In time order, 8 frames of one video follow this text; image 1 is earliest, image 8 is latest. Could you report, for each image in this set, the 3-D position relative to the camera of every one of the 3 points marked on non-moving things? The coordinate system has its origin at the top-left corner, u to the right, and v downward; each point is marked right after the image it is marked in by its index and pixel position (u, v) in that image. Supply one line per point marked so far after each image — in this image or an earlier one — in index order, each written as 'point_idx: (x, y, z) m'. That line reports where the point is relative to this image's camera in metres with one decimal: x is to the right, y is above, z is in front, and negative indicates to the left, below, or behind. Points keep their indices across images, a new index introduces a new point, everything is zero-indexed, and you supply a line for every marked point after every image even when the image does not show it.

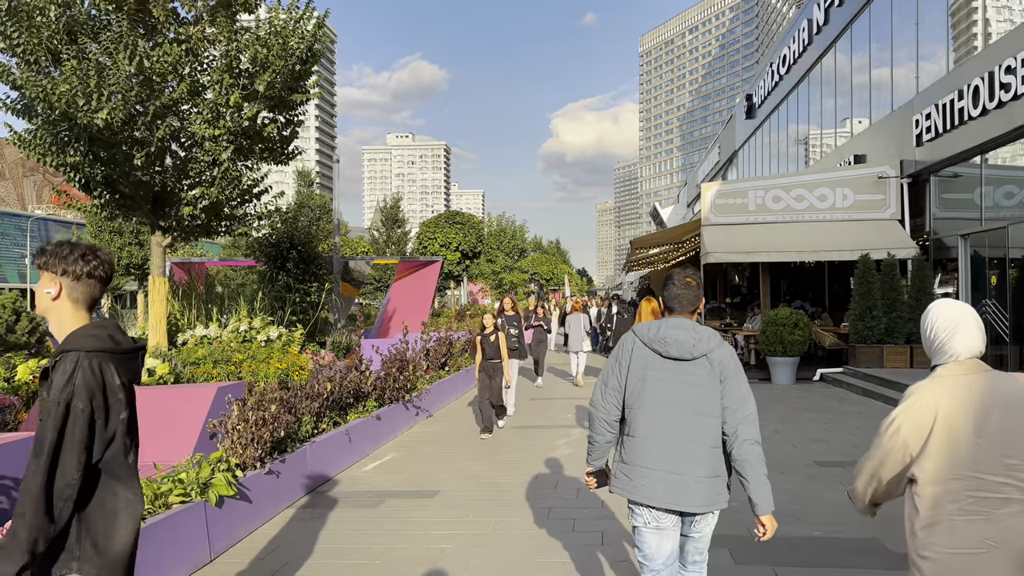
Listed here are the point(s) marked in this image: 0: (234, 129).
0: (-3.1, +1.8, +8.0) m
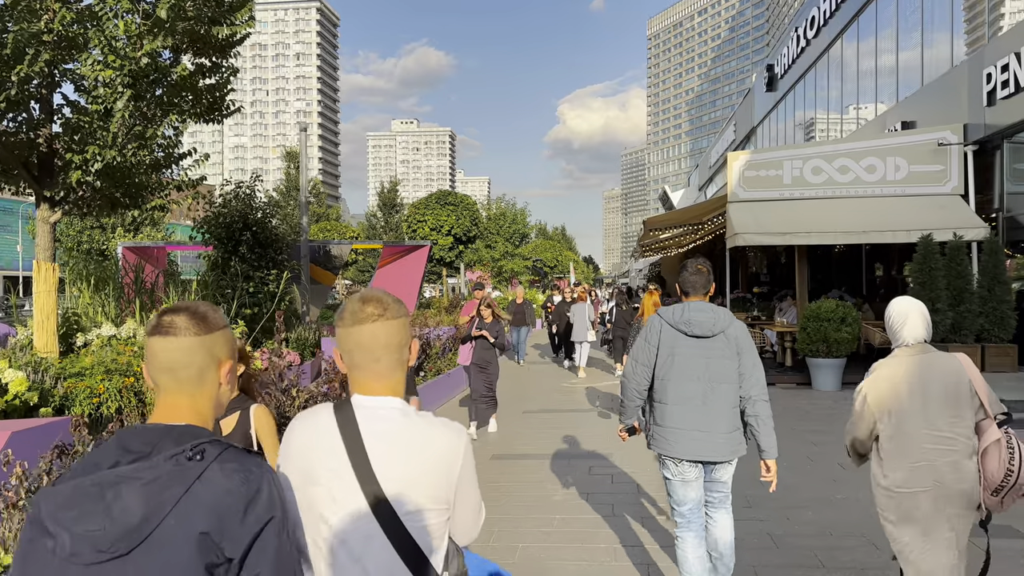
0: (-3.3, +1.9, +6.2) m
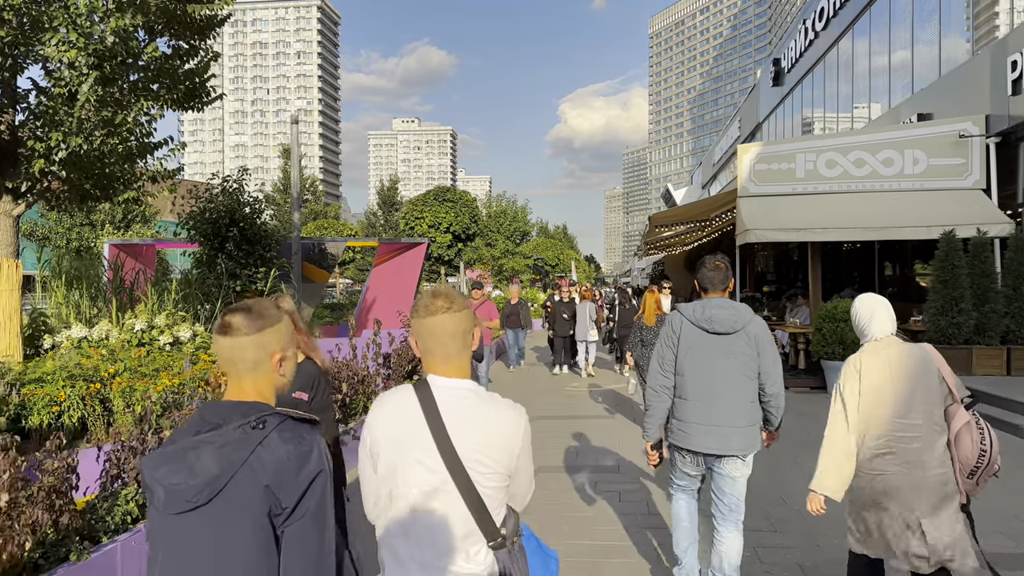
0: (-3.3, +1.9, +5.7) m
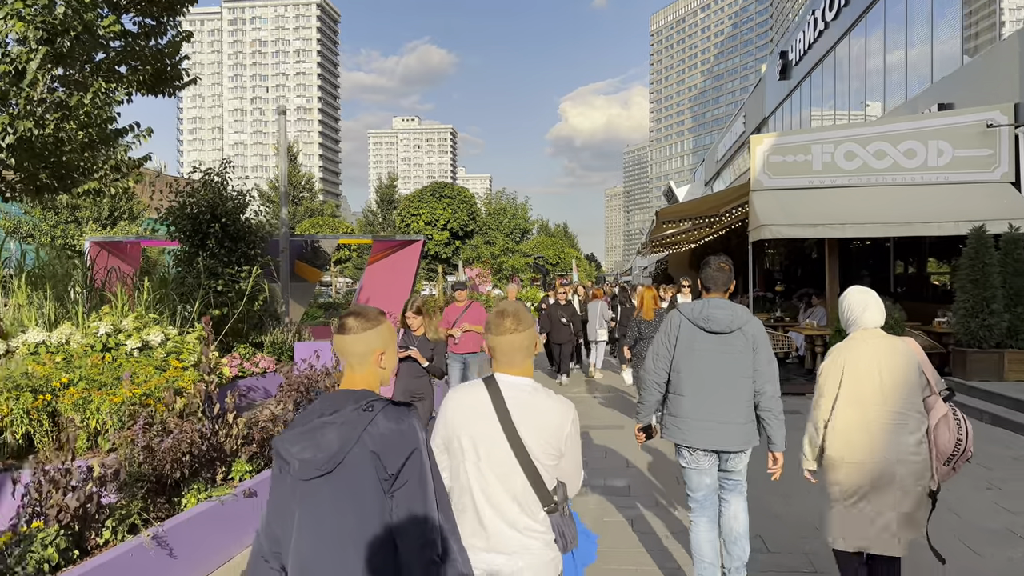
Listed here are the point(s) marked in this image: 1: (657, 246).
0: (-3.3, +1.9, +5.1) m
1: (+3.0, +0.9, +14.8) m
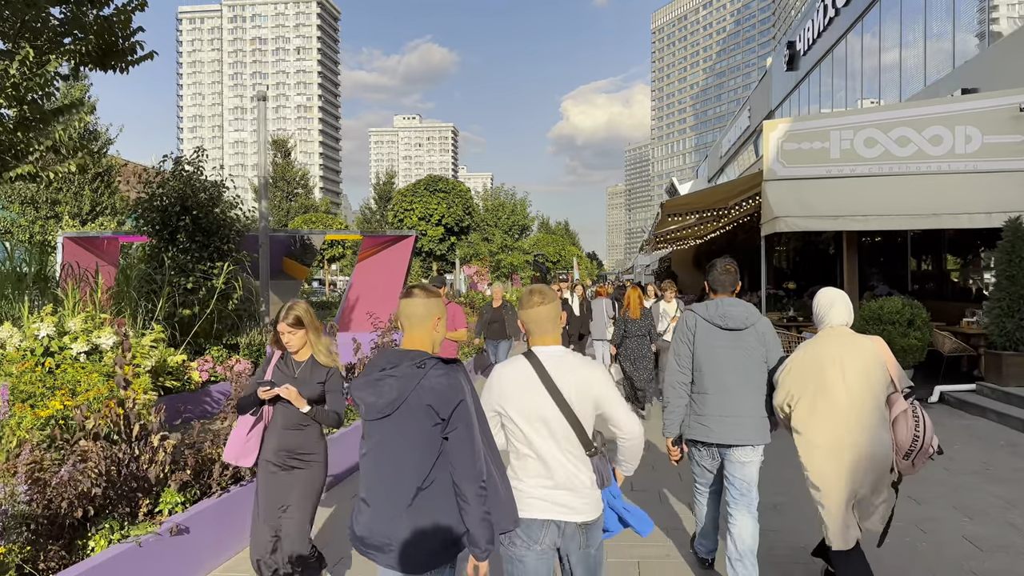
0: (-3.4, +1.9, +4.5) m
1: (+3.0, +0.9, +14.2) m
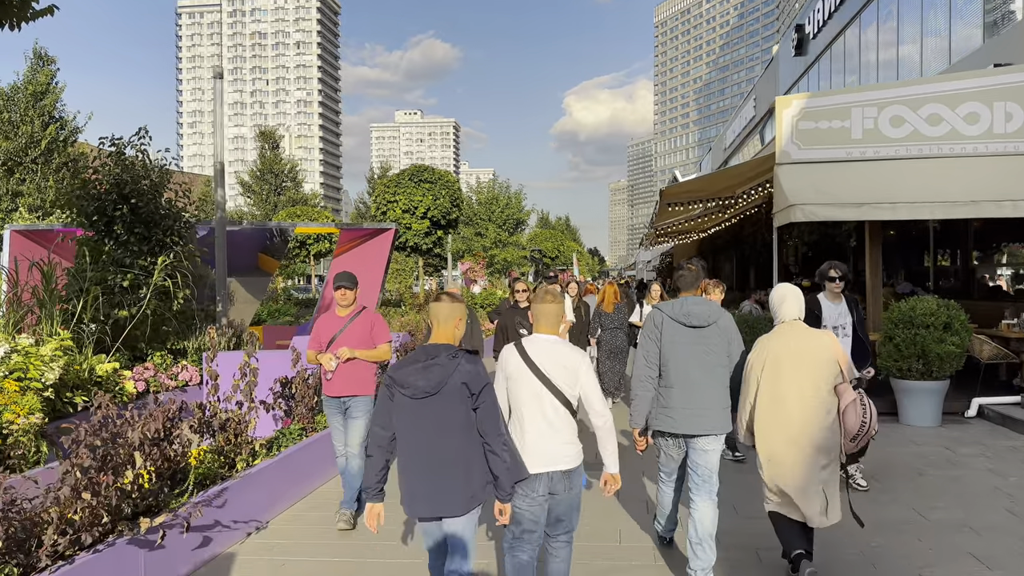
0: (-3.6, +1.9, +3.5) m
1: (+2.8, +1.0, +13.2) m
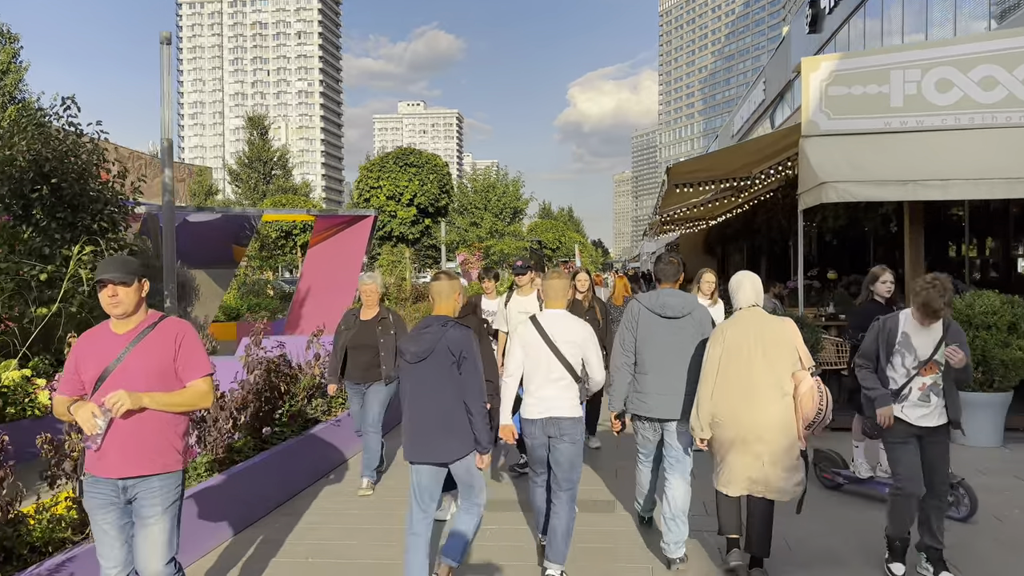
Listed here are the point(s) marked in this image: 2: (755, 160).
0: (-3.8, +1.9, +2.4) m
1: (+2.6, +1.1, +12.1) m
2: (+2.5, +1.4, +7.4) m
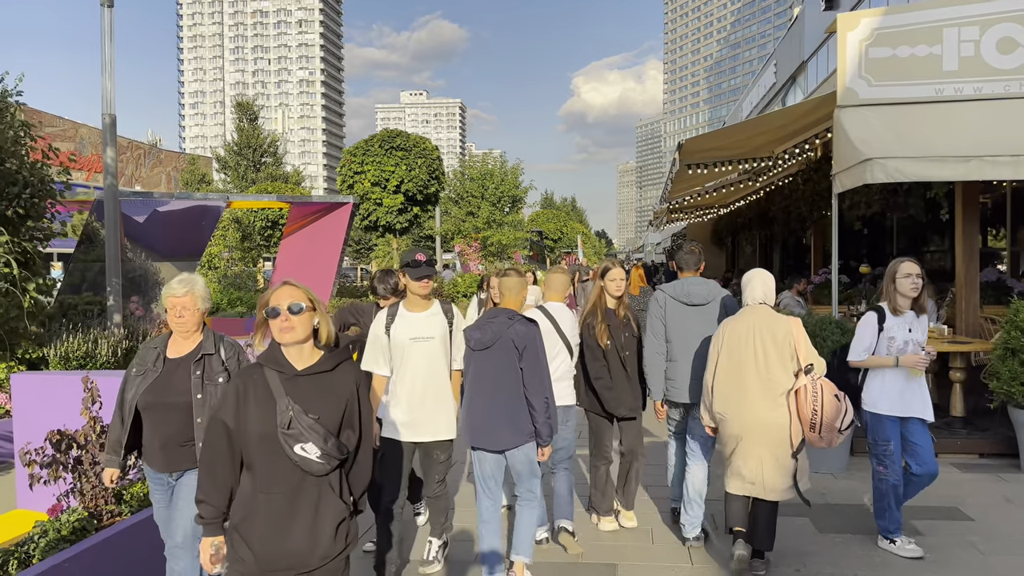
0: (-4.0, +1.9, +1.5) m
1: (+2.5, +1.2, +11.1) m
2: (+2.4, +1.4, +6.4) m
